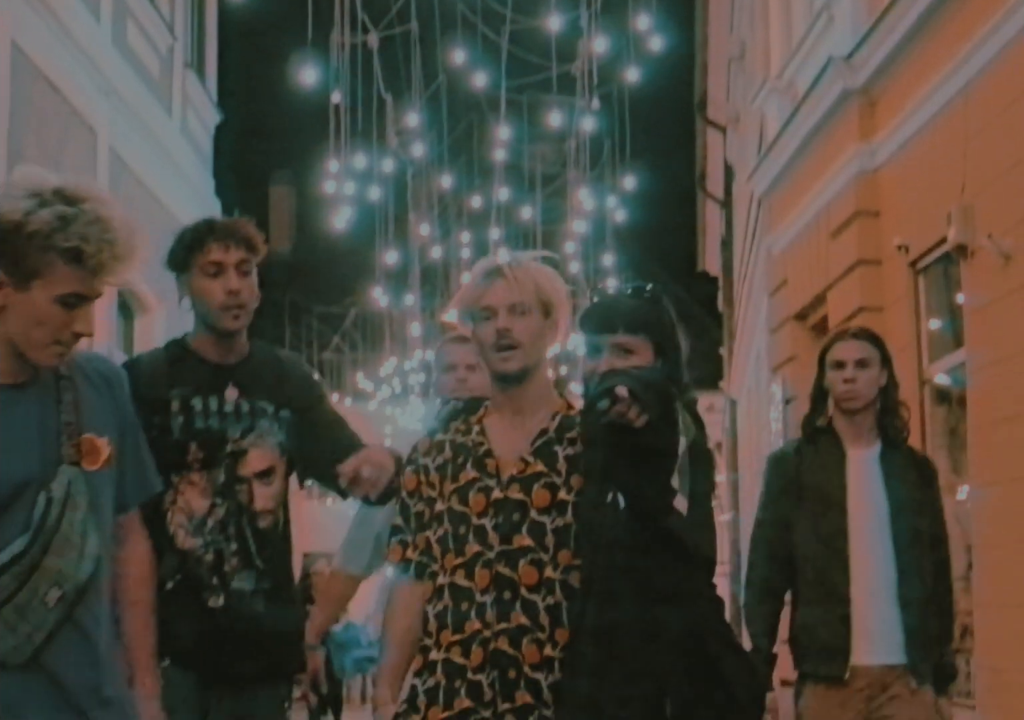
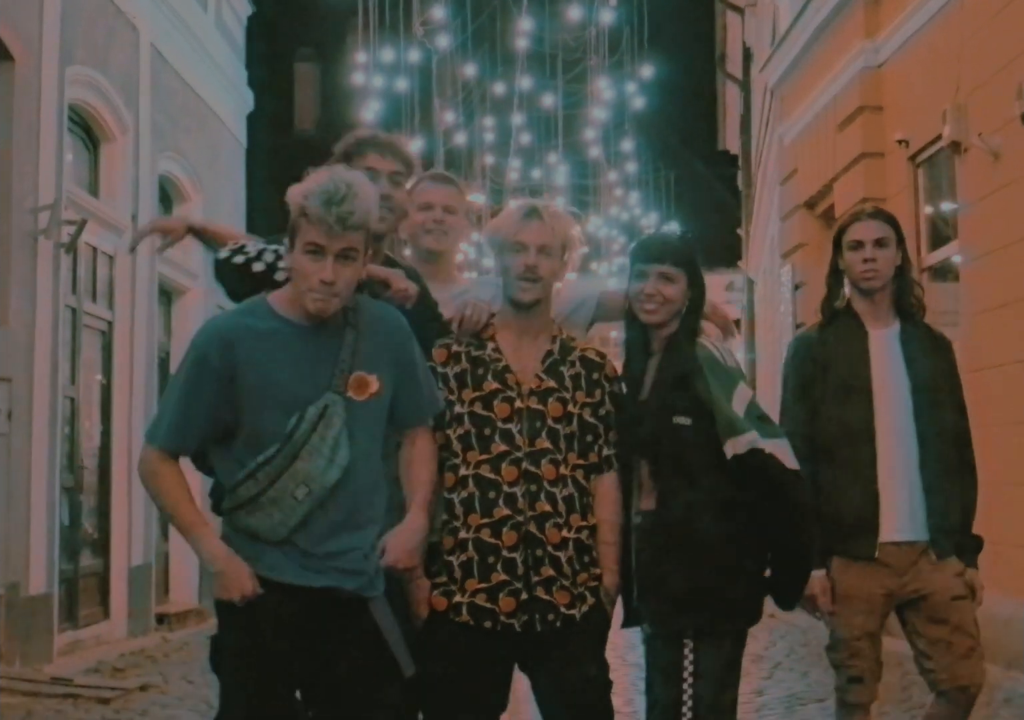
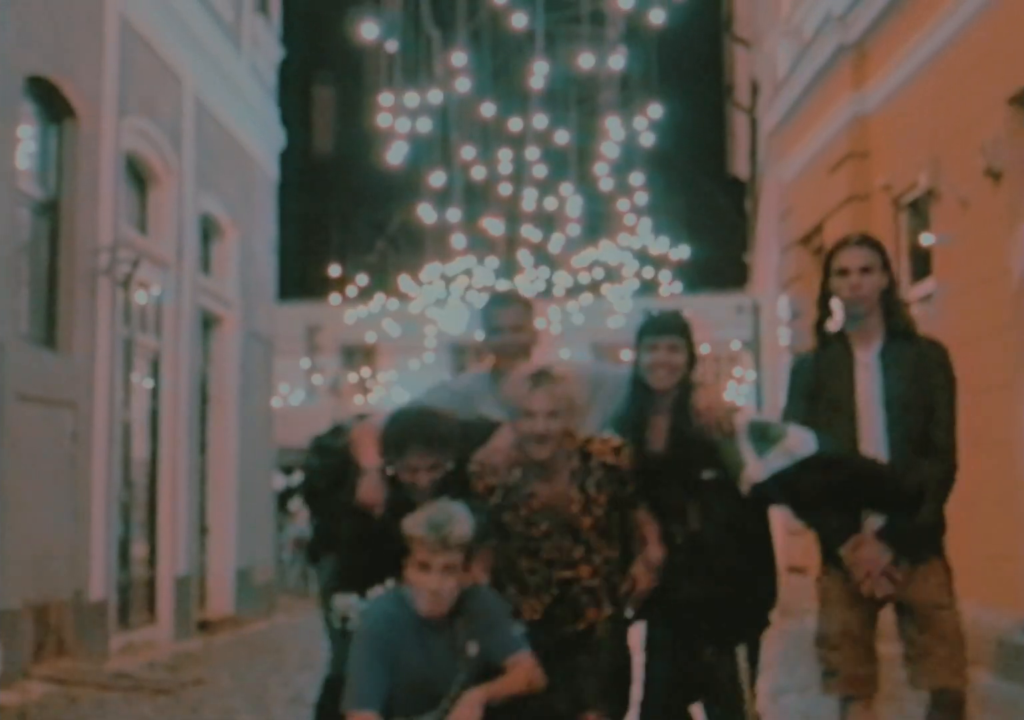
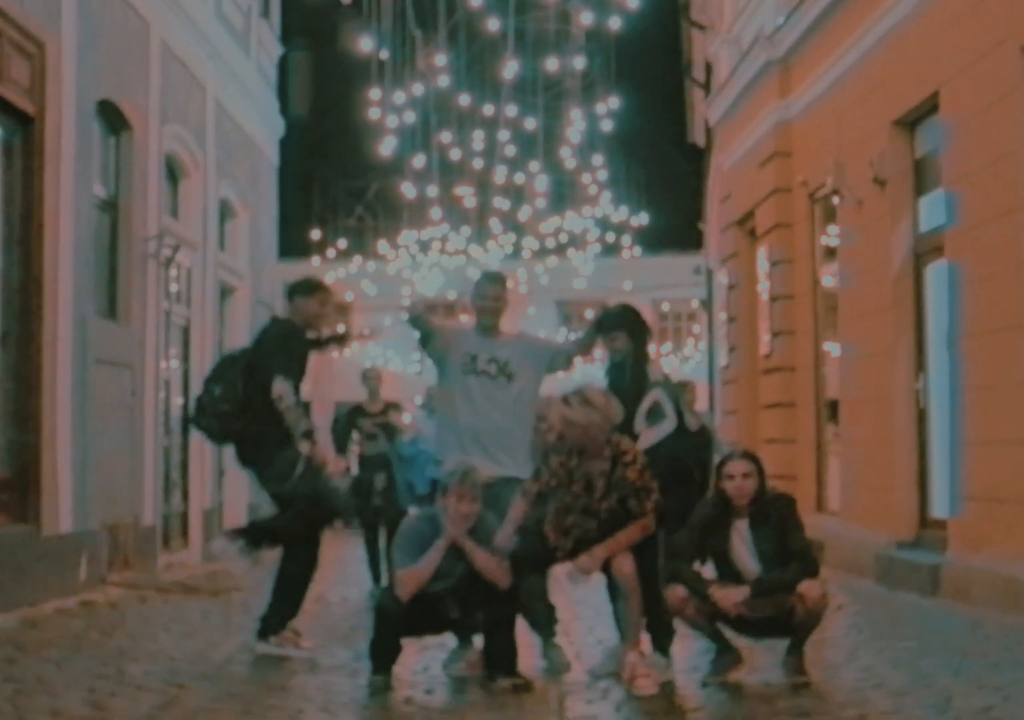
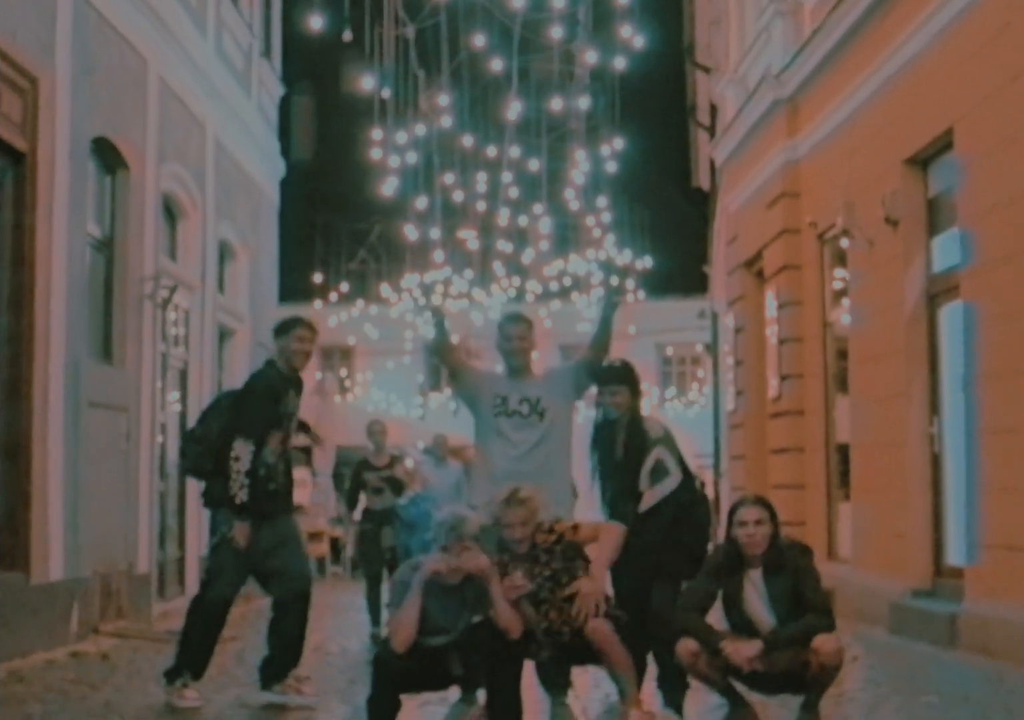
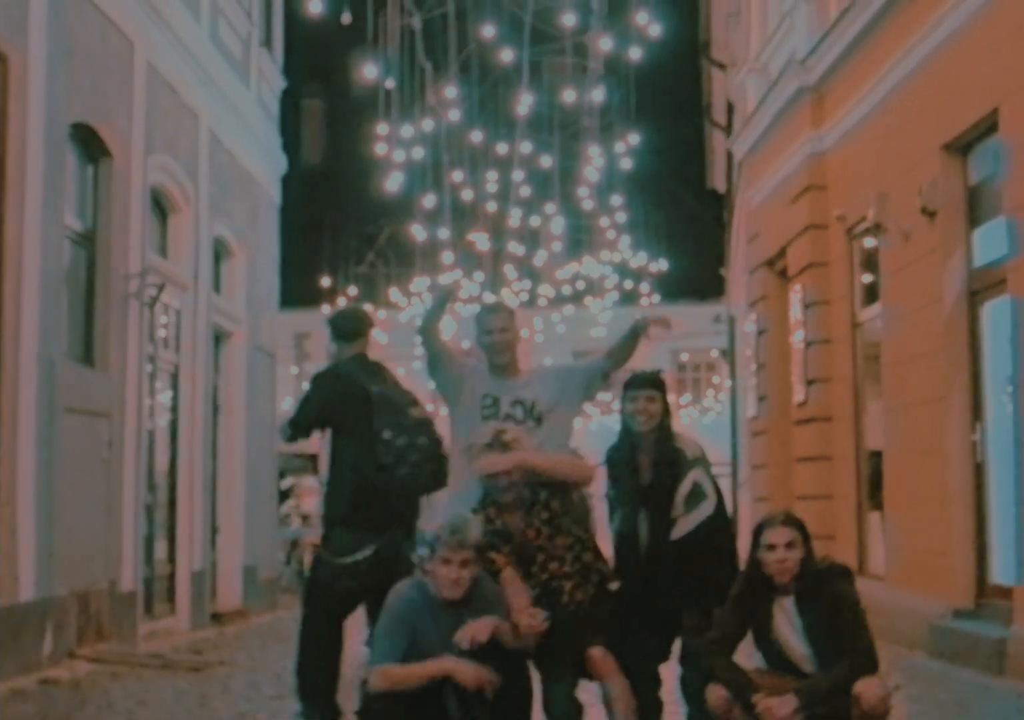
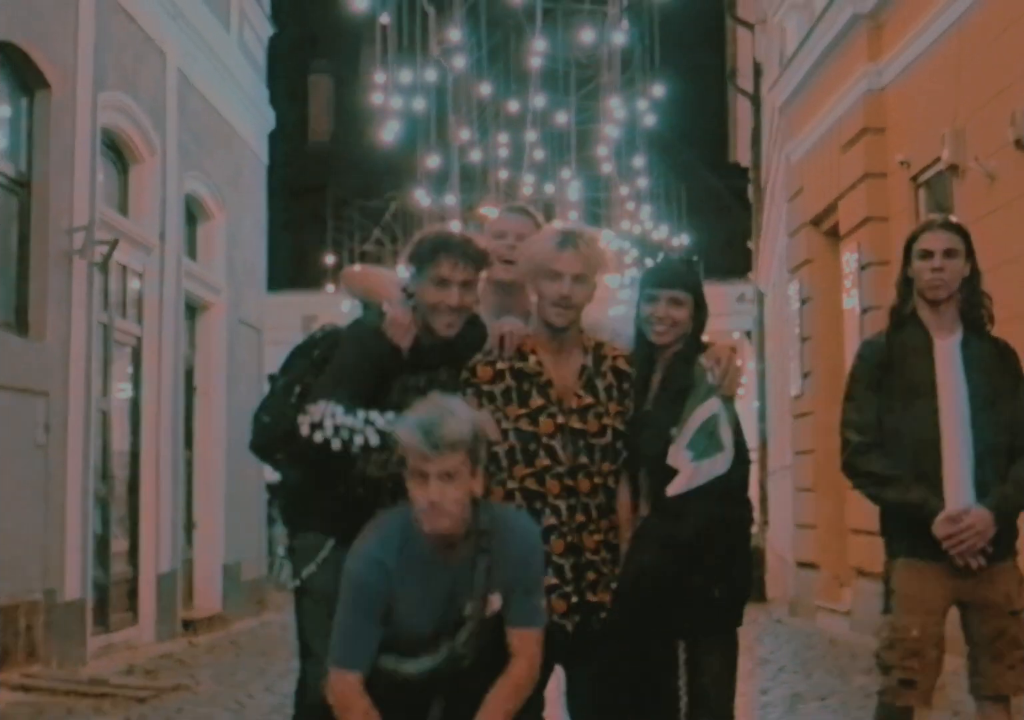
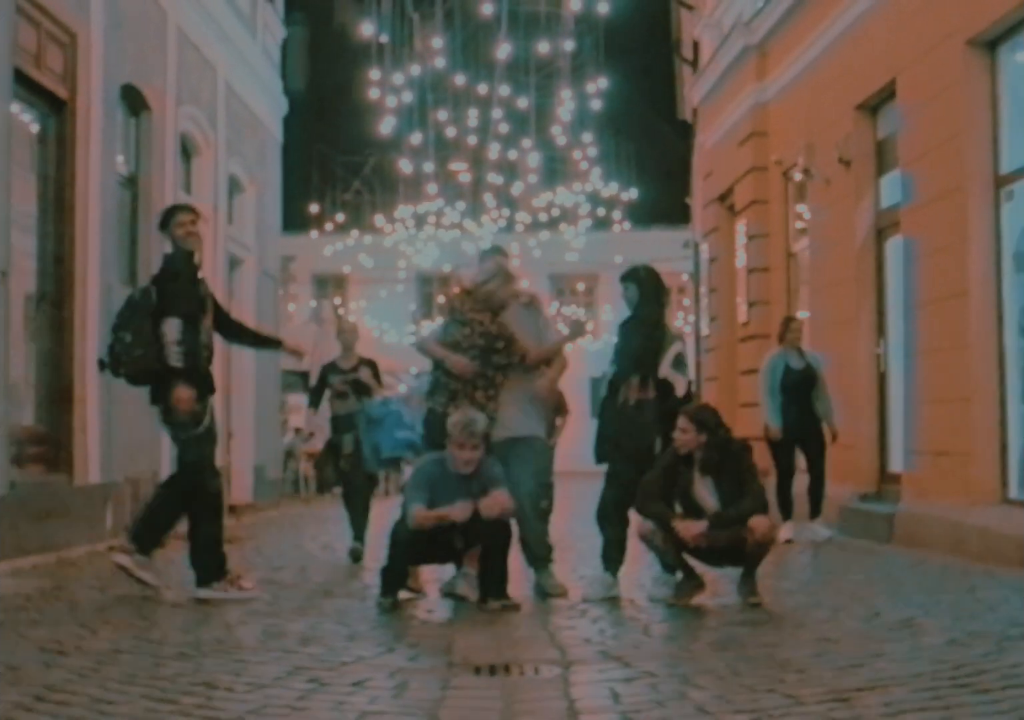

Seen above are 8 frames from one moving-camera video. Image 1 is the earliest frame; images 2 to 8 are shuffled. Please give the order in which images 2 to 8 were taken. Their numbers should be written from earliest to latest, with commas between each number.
2, 7, 3, 6, 5, 4, 8
